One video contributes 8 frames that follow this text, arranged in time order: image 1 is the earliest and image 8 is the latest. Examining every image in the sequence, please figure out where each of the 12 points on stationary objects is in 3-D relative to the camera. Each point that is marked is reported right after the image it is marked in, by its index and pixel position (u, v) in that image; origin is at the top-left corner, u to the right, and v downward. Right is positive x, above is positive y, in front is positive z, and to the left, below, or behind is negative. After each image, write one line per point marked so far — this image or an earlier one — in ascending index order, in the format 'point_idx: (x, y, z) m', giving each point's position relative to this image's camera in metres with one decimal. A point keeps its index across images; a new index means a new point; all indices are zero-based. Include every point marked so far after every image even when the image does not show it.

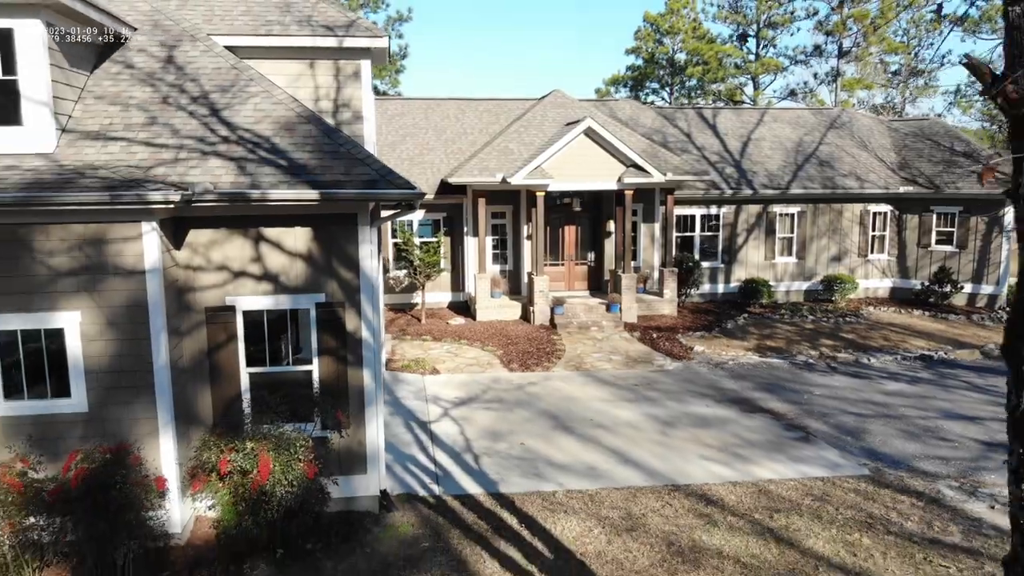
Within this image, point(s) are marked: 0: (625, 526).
0: (+0.8, -1.8, +7.3) m
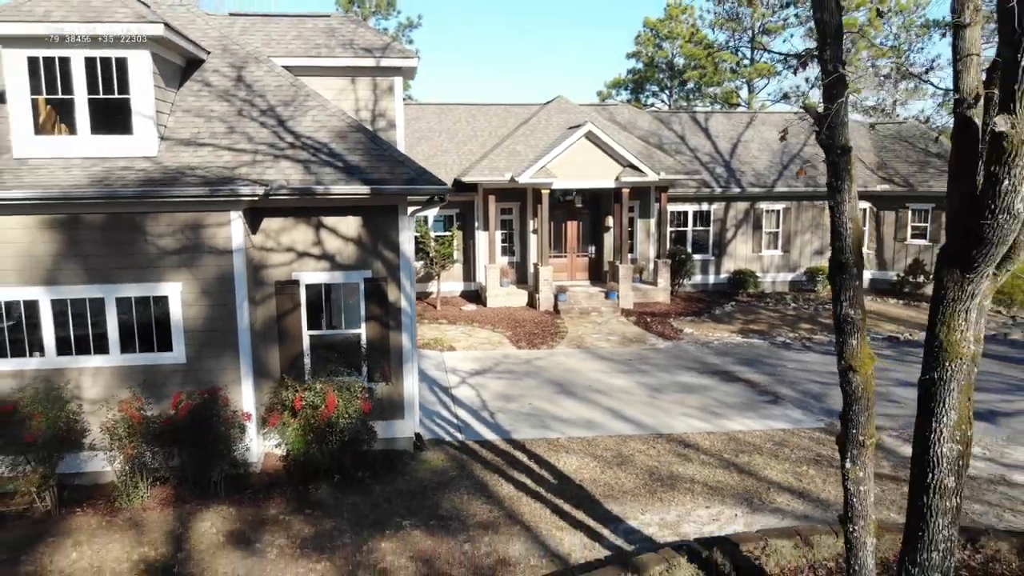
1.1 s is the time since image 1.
0: (+0.9, -1.6, +8.9) m
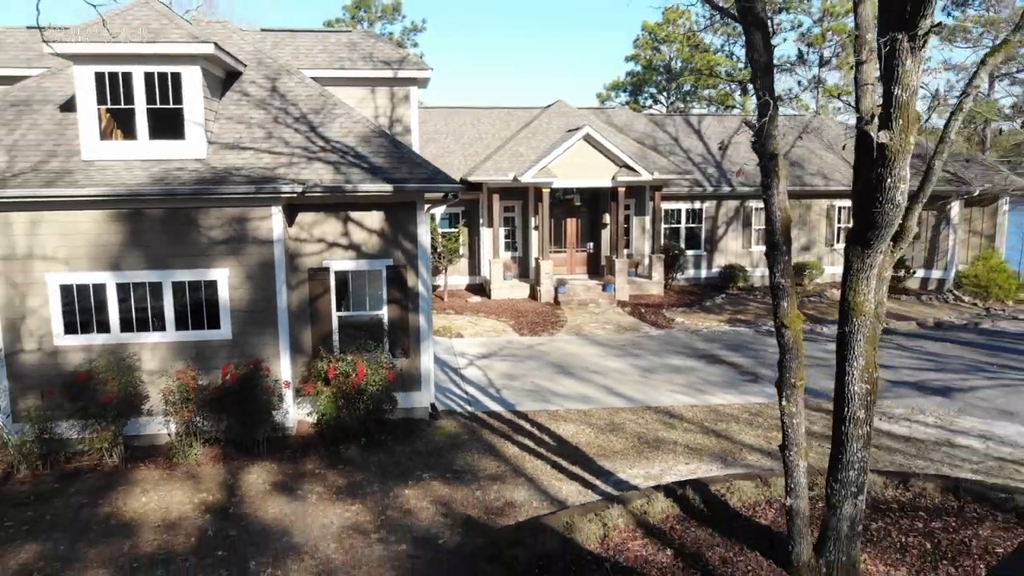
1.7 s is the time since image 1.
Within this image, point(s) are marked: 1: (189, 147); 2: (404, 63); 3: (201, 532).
0: (+1.0, -1.5, +10.0) m
1: (-3.2, +1.4, +9.3) m
2: (-1.3, +2.8, +11.7) m
3: (-2.4, -1.9, +7.3) m
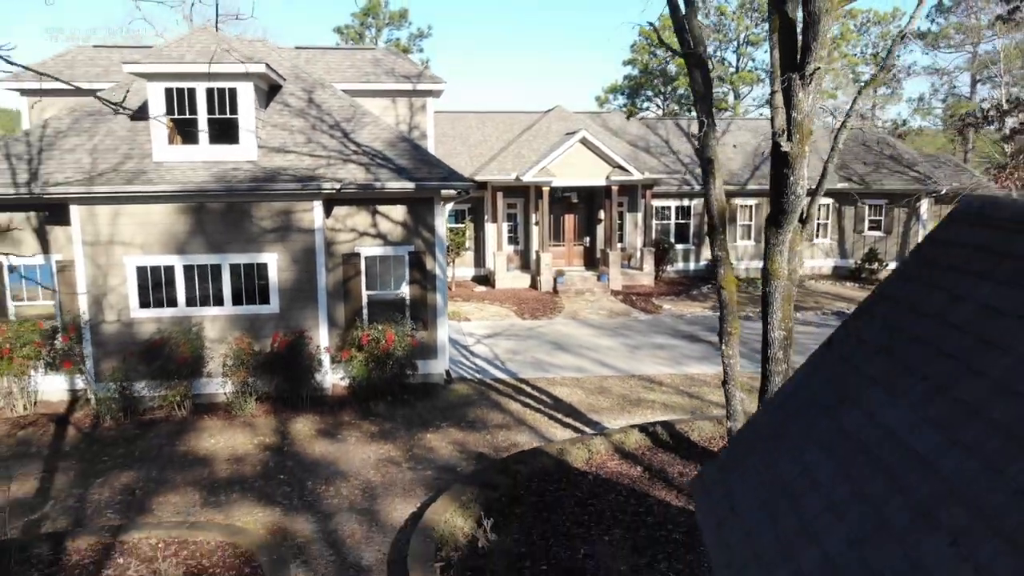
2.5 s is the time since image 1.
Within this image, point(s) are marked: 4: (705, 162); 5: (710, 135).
0: (+1.0, -1.2, +11.7) m
1: (-3.1, +1.6, +11.0) m
2: (-1.3, +3.0, +13.4) m
3: (-2.4, -1.7, +9.0) m
4: (+1.4, +0.9, +6.9) m
5: (+1.4, +1.1, +6.8) m
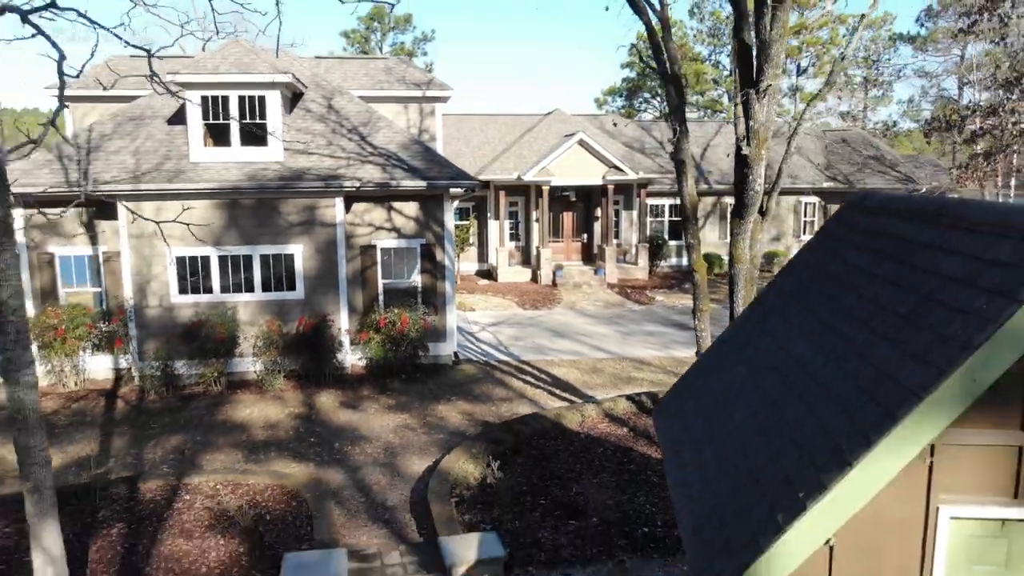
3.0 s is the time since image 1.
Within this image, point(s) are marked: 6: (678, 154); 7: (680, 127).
0: (+1.1, -1.1, +12.9) m
1: (-3.1, +1.8, +12.2) m
2: (-1.2, +3.1, +14.6) m
3: (-2.3, -1.5, +10.2) m
4: (+1.4, +1.1, +8.0) m
5: (+1.4, +1.2, +7.9) m
6: (+1.4, +1.1, +8.0) m
7: (+1.4, +1.3, +7.8) m
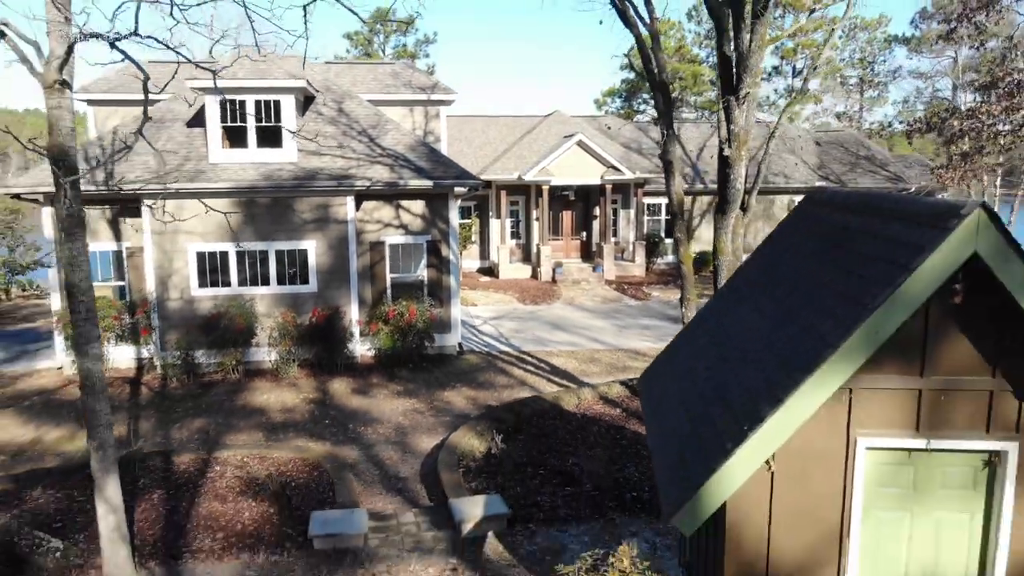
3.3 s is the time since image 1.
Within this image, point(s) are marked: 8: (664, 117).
0: (+1.1, -1.0, +13.6) m
1: (-3.1, +1.8, +12.9) m
2: (-1.2, +3.2, +15.3) m
3: (-2.3, -1.4, +10.9) m
4: (+1.4, +1.2, +8.7) m
5: (+1.5, +1.3, +8.7) m
6: (+1.4, +1.2, +8.7) m
7: (+1.4, +1.4, +8.5) m
8: (+1.4, +1.6, +8.6) m
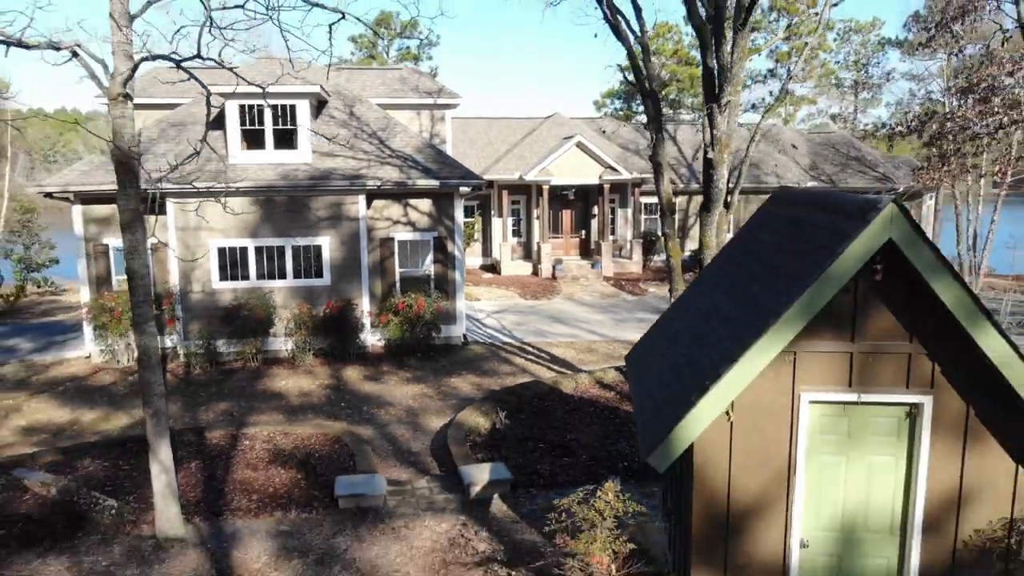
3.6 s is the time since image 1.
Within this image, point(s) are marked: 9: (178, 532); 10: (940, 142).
0: (+1.1, -0.9, +14.4) m
1: (-3.1, +1.9, +13.7) m
2: (-1.2, +3.3, +16.1) m
3: (-2.3, -1.3, +11.7) m
4: (+1.5, +1.2, +9.5) m
5: (+1.5, +1.4, +9.4) m
6: (+1.4, +1.3, +9.5) m
7: (+1.4, +1.5, +9.3) m
8: (+1.4, +1.6, +9.4) m
9: (-2.3, -1.7, +6.5) m
10: (+7.6, +2.6, +16.7) m
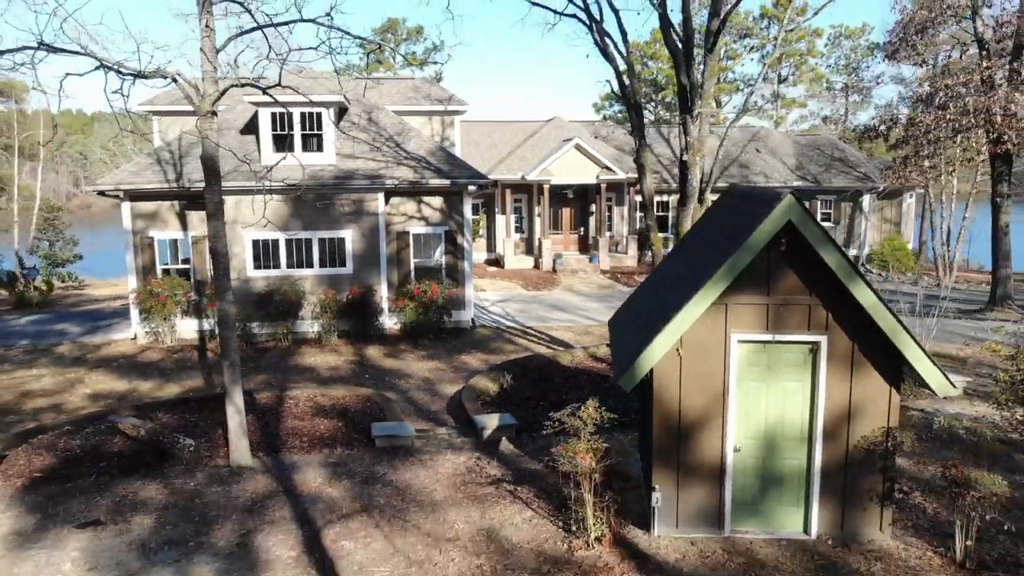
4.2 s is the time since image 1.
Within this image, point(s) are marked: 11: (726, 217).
0: (+1.2, -0.7, +15.9) m
1: (-3.0, +2.1, +15.3) m
2: (-1.1, +3.5, +17.7) m
3: (-2.2, -1.2, +13.3) m
4: (+1.5, +1.4, +11.1) m
5: (+1.5, +1.6, +11.0) m
6: (+1.5, +1.5, +11.0) m
7: (+1.5, +1.7, +10.8) m
8: (+1.5, +1.8, +10.9) m
9: (-2.2, -1.5, +8.1) m
10: (+7.6, +2.8, +18.2) m
11: (+1.6, +0.6, +7.2) m
